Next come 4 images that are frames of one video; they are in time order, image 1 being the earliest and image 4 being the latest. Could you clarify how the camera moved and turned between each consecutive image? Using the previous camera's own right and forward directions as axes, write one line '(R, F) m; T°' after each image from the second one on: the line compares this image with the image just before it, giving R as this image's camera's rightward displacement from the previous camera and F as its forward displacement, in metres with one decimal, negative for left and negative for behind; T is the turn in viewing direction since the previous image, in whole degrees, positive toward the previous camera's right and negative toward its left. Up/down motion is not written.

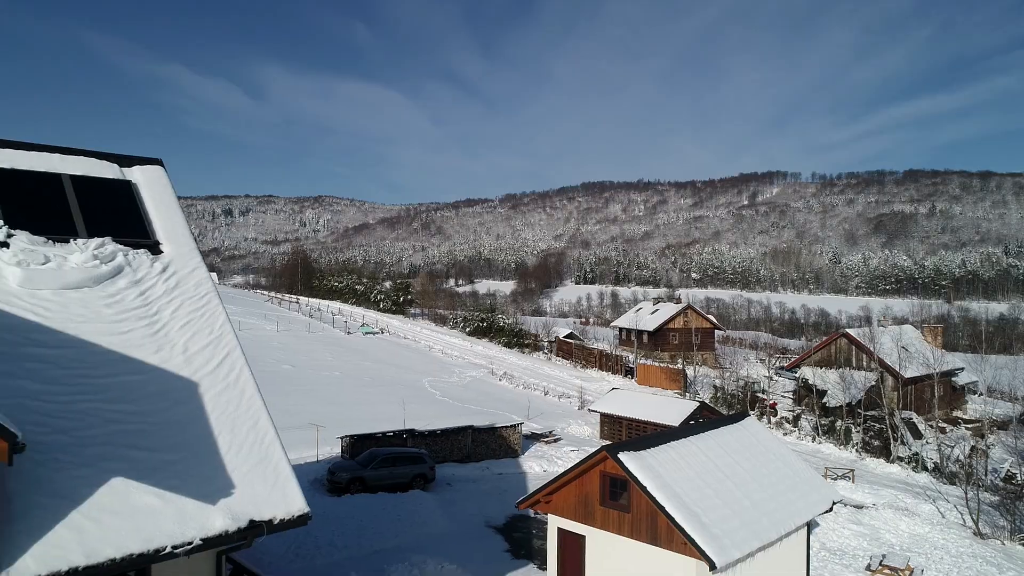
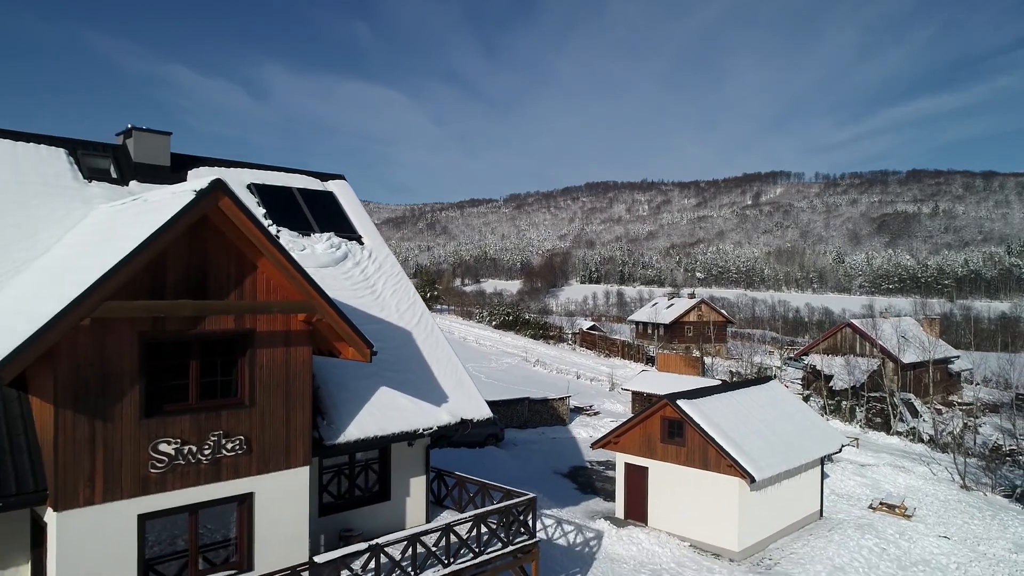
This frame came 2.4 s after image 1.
(-1.8, -4.1) m; 0°
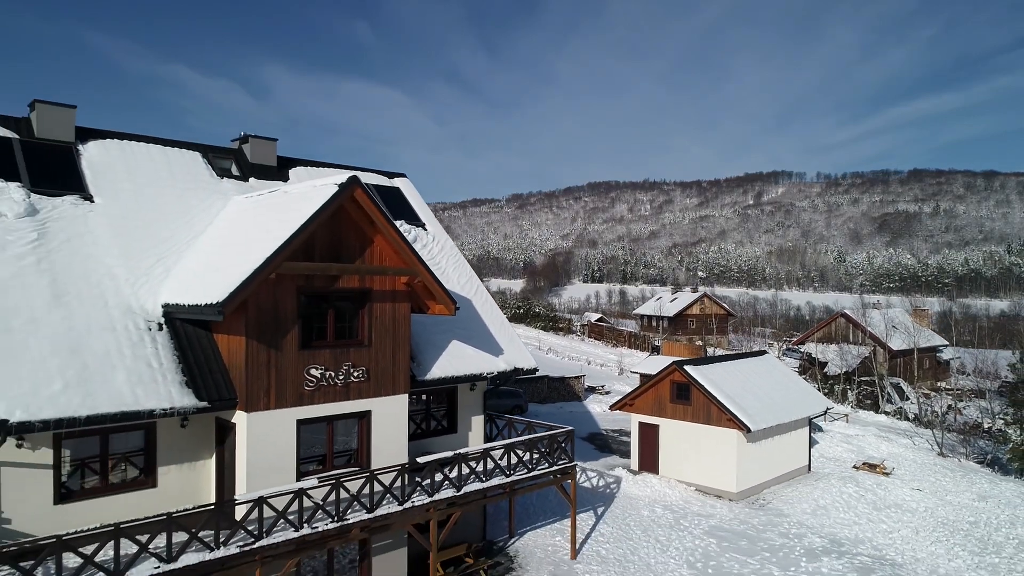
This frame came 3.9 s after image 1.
(-0.8, -3.1) m; 0°
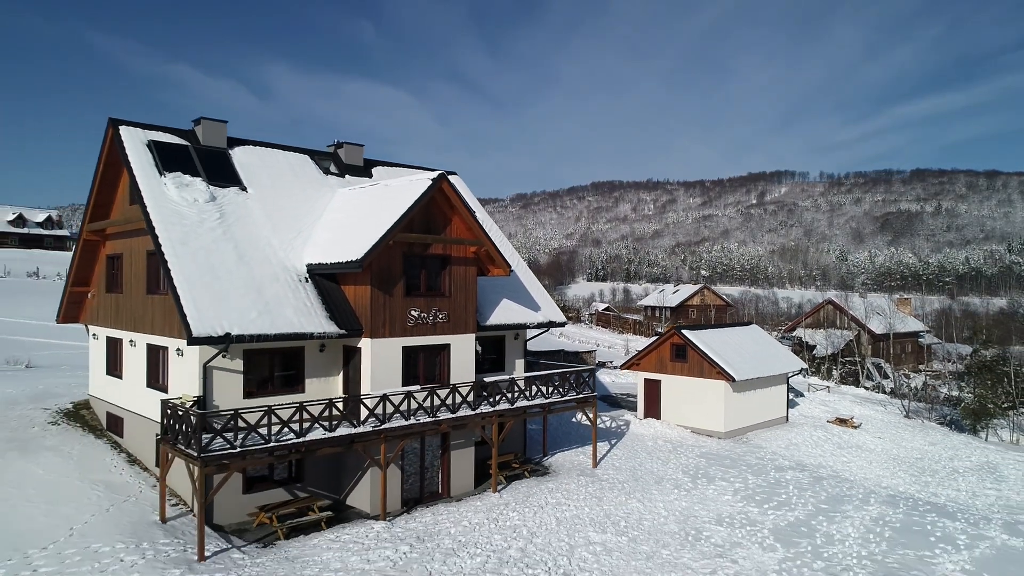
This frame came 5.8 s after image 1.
(-0.8, -4.5) m; 0°
